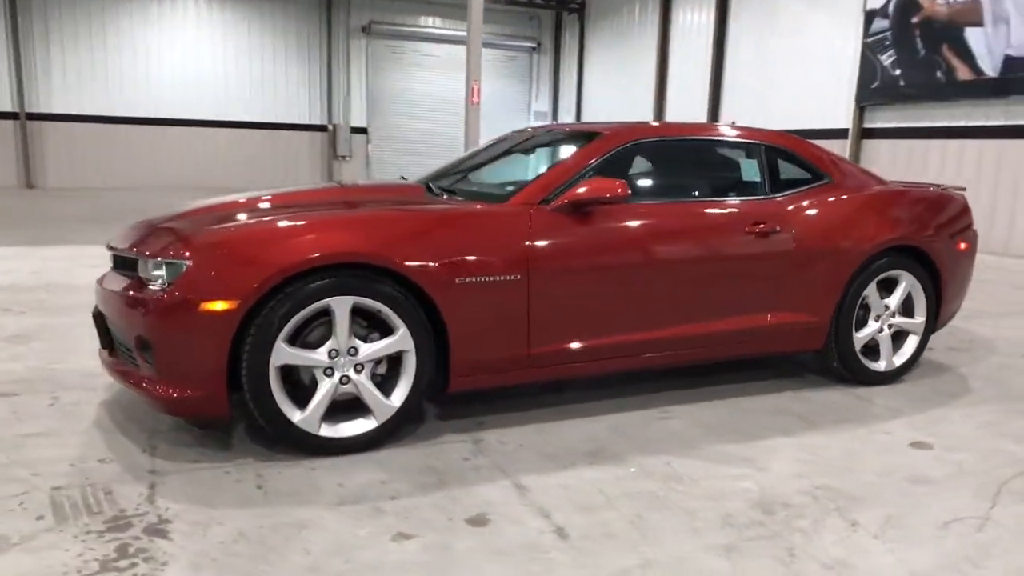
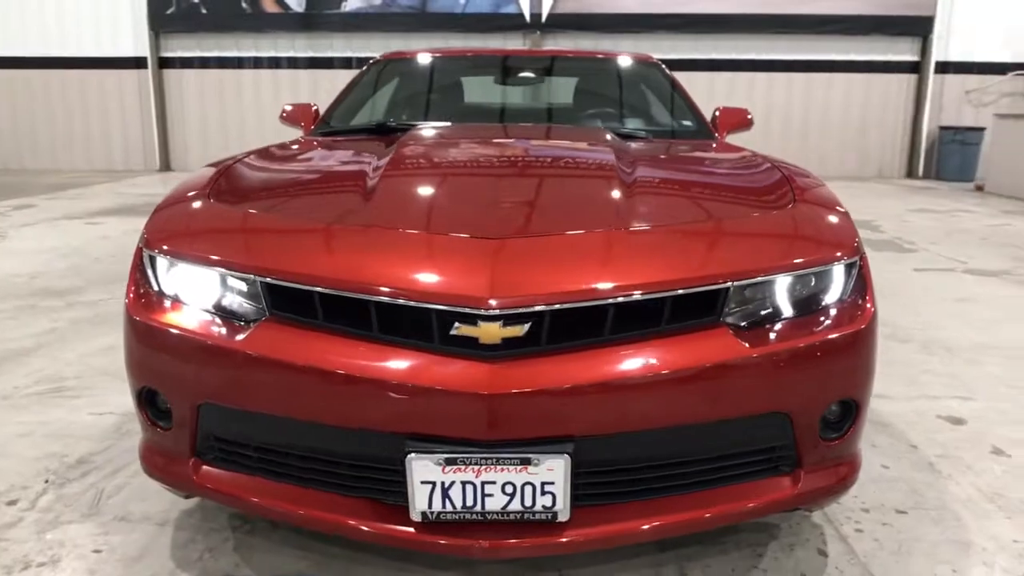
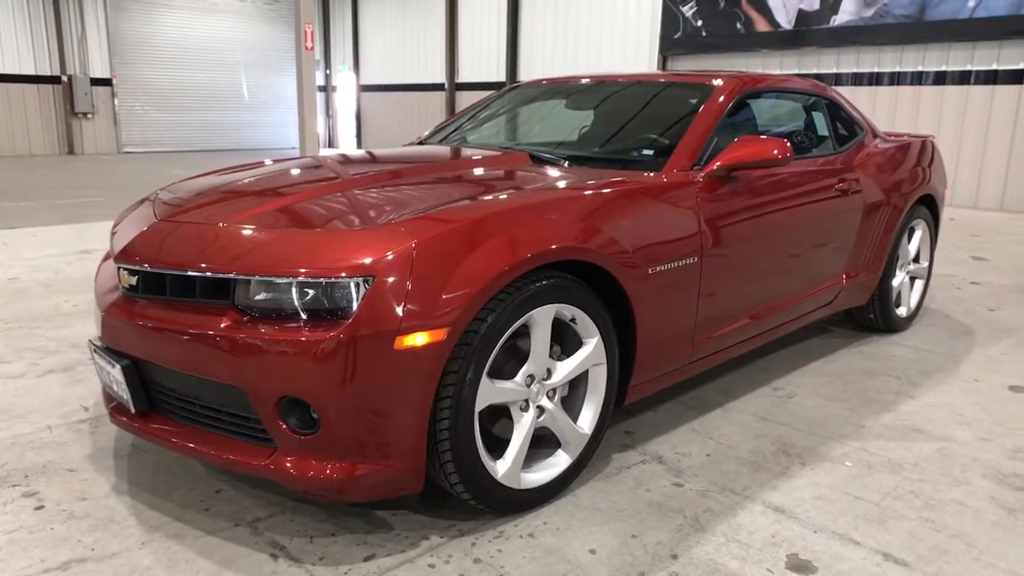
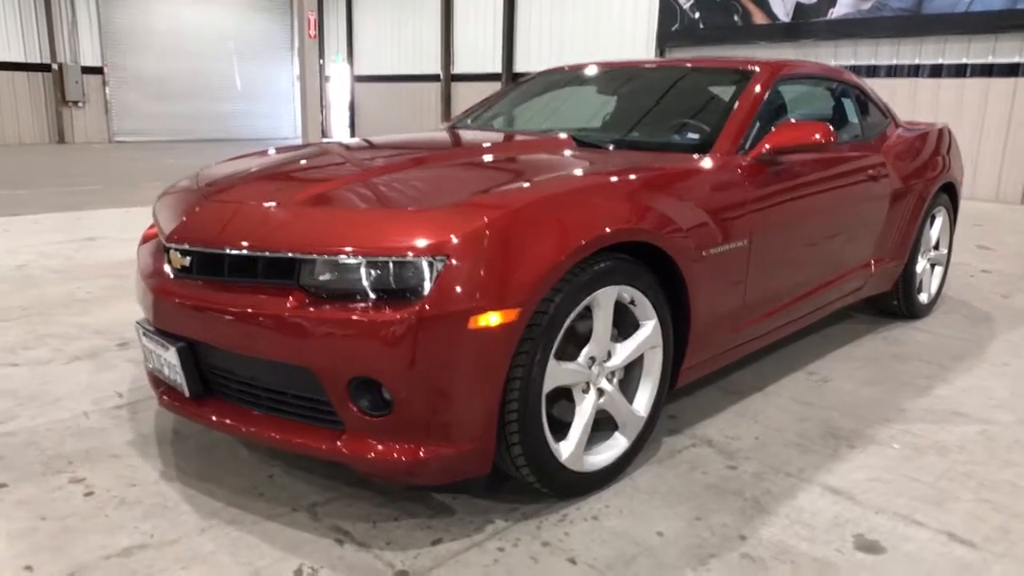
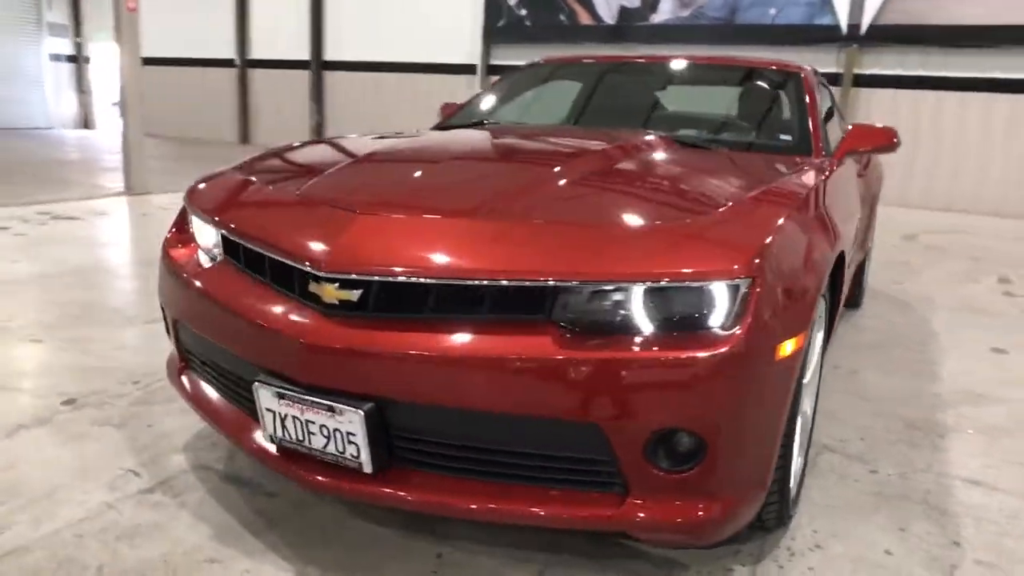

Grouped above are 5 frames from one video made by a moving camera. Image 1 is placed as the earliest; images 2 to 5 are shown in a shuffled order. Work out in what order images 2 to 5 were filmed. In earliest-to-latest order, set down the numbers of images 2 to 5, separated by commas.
3, 4, 5, 2
